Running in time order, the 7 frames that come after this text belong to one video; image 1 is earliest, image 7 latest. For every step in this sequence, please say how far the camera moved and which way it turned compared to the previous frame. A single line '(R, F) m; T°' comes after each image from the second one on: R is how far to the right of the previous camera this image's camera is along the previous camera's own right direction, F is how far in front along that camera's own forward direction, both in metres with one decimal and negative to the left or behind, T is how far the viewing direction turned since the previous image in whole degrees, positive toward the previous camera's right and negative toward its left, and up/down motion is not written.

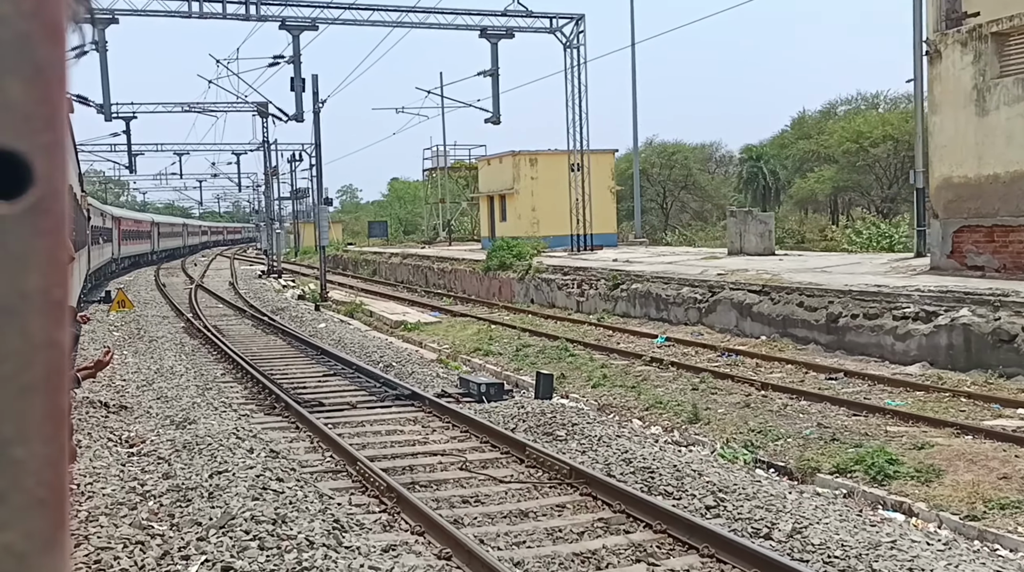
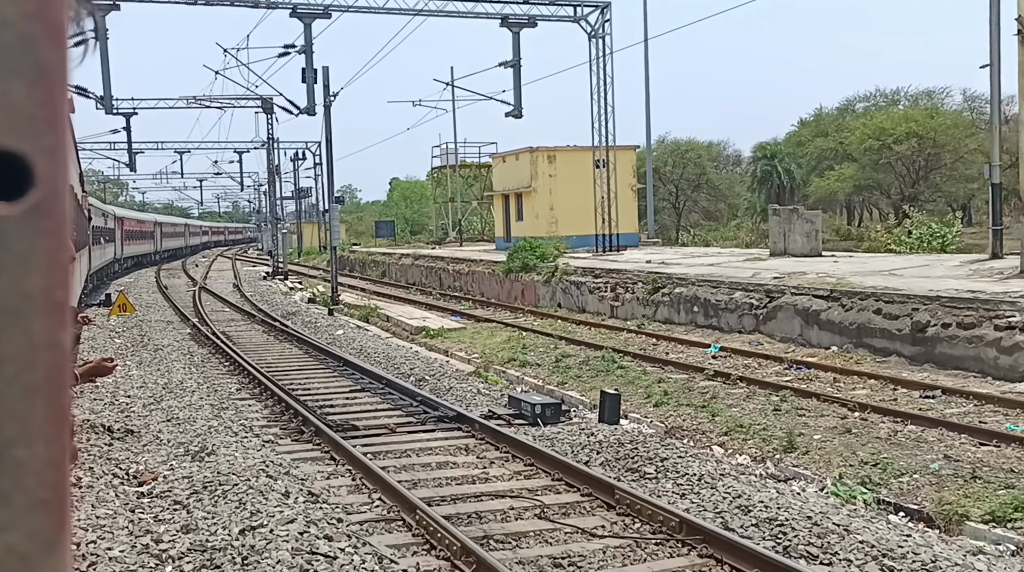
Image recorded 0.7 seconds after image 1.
(-0.1, +0.4) m; 0°
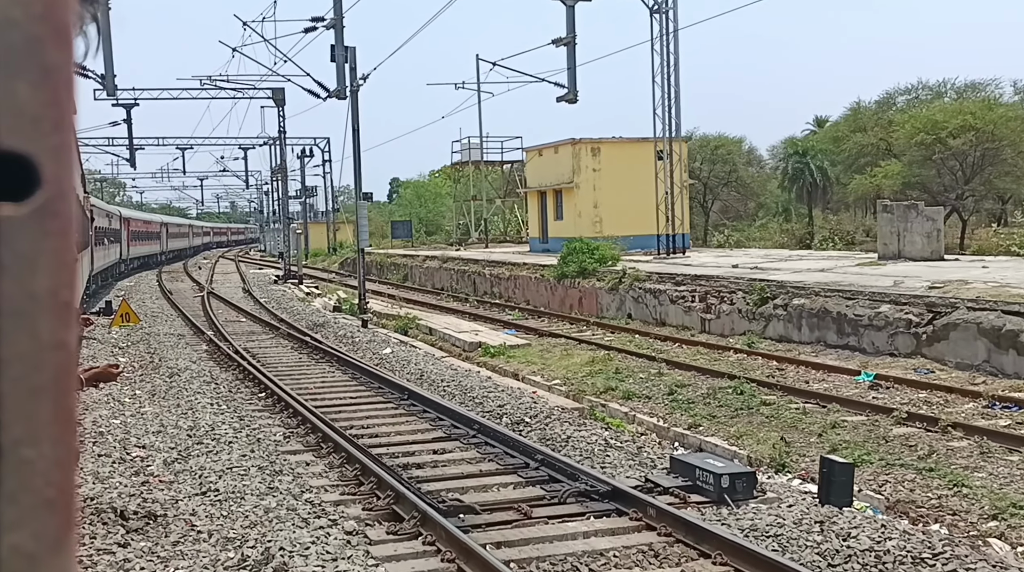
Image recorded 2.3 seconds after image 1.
(-0.3, +0.8) m; 0°
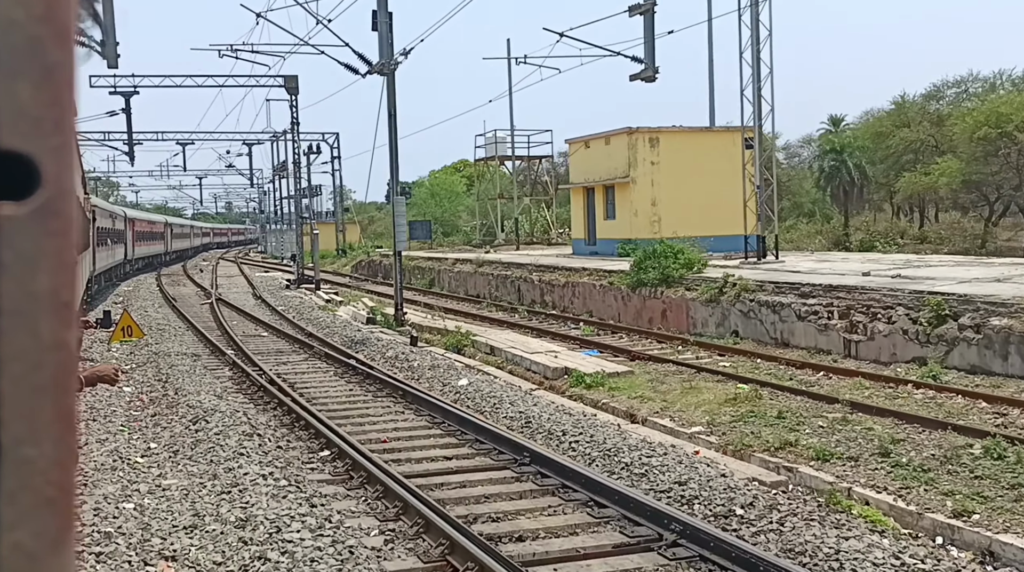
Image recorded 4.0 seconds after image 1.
(+0.4, -1.1) m; 0°
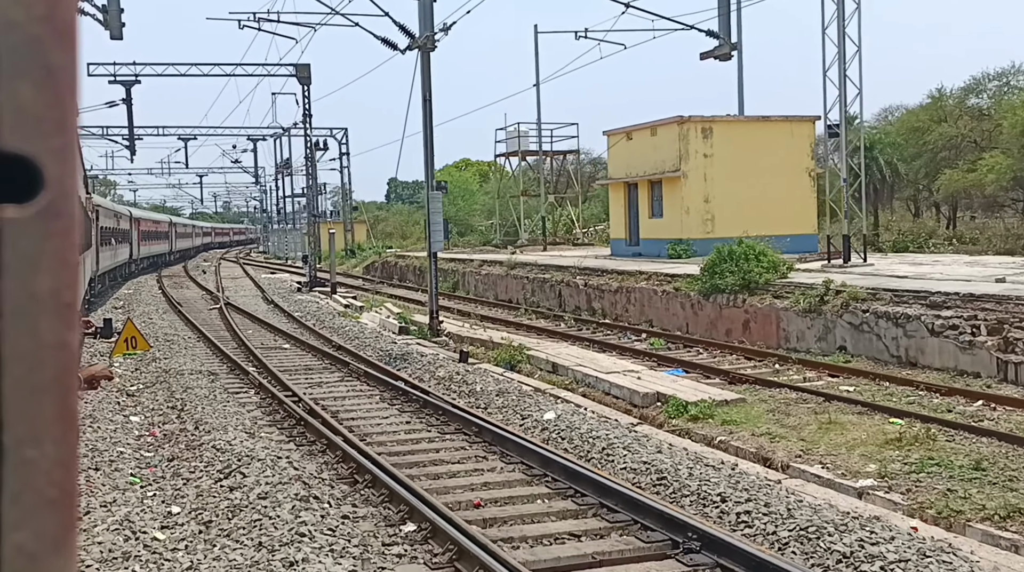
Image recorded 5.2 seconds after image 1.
(0.0, +0.1) m; 0°
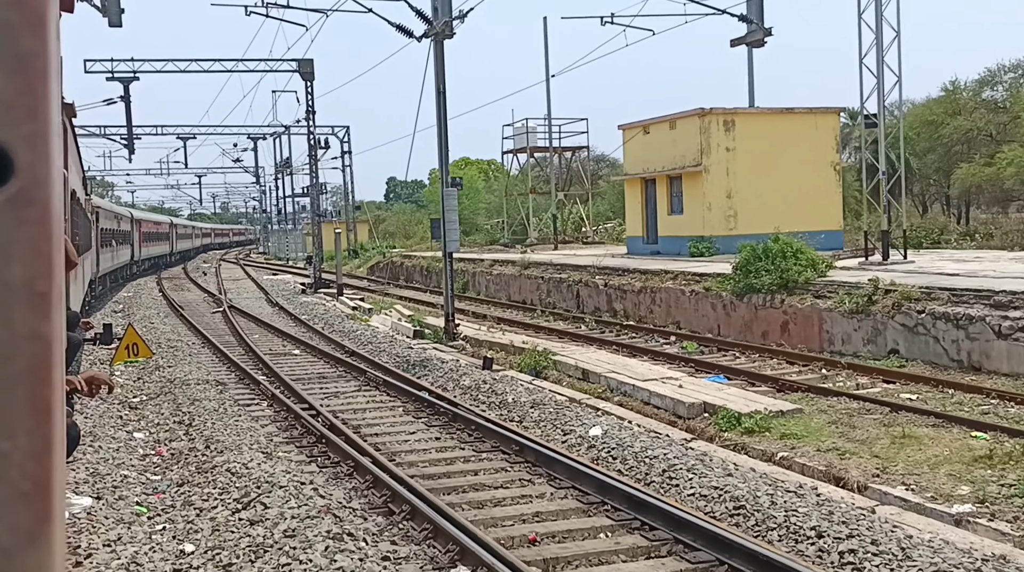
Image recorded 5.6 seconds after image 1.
(0.0, +0.1) m; 0°
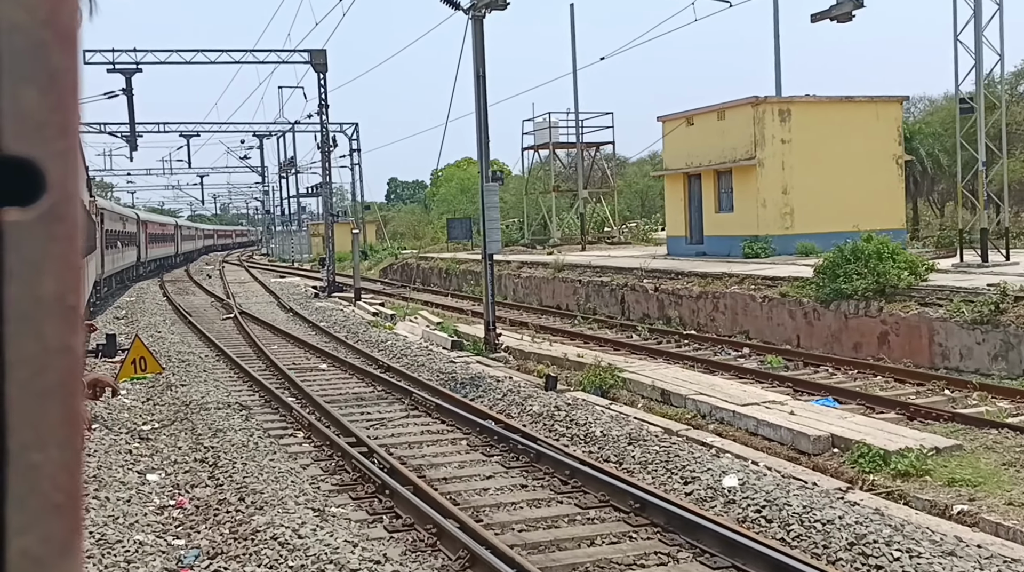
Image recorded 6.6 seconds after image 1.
(-0.1, +0.2) m; 0°
